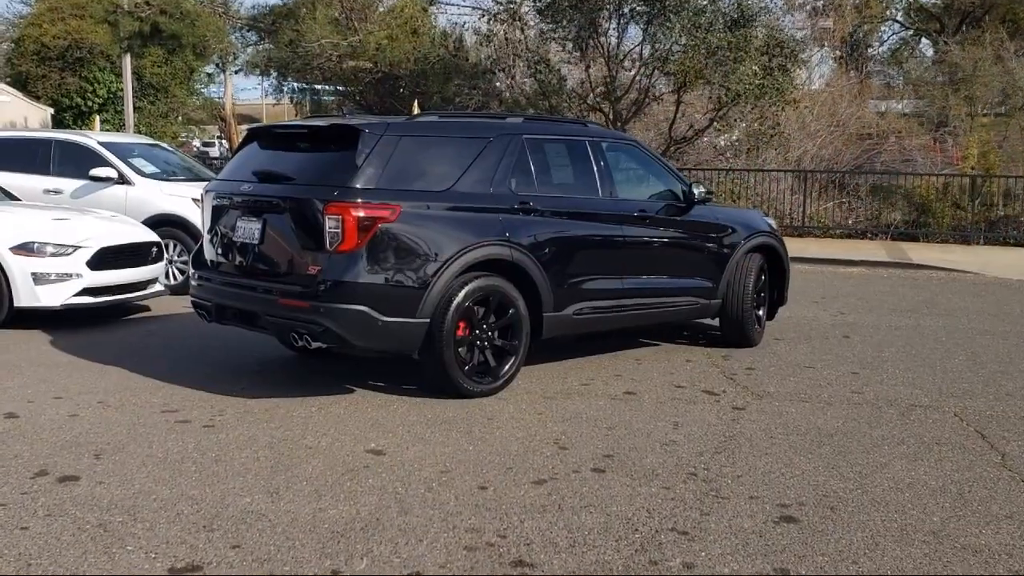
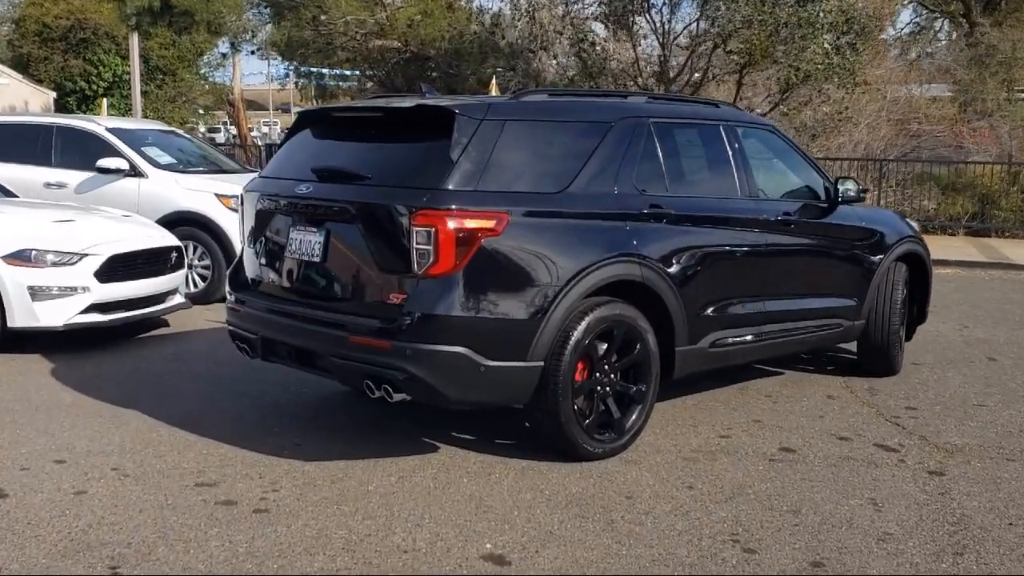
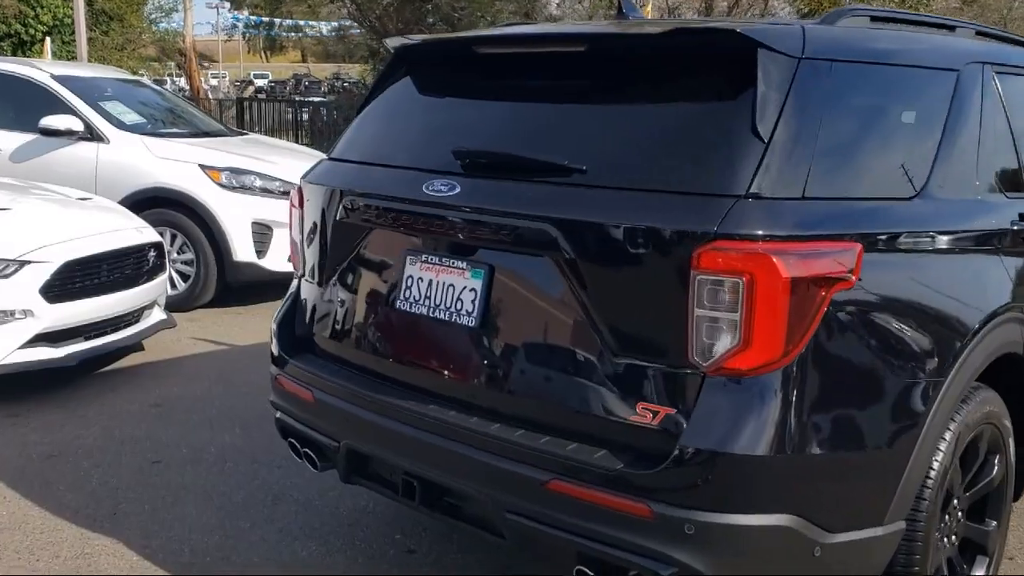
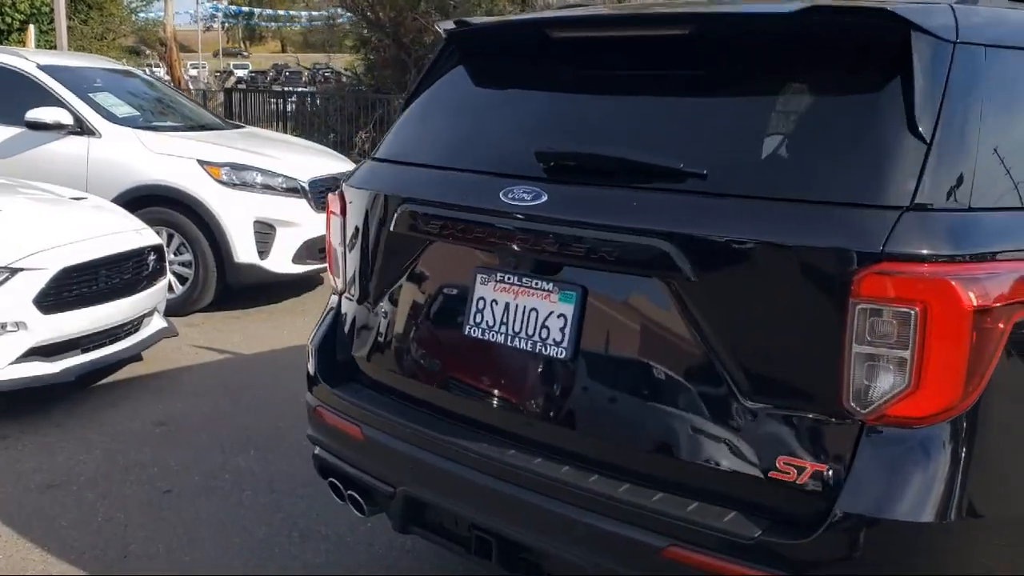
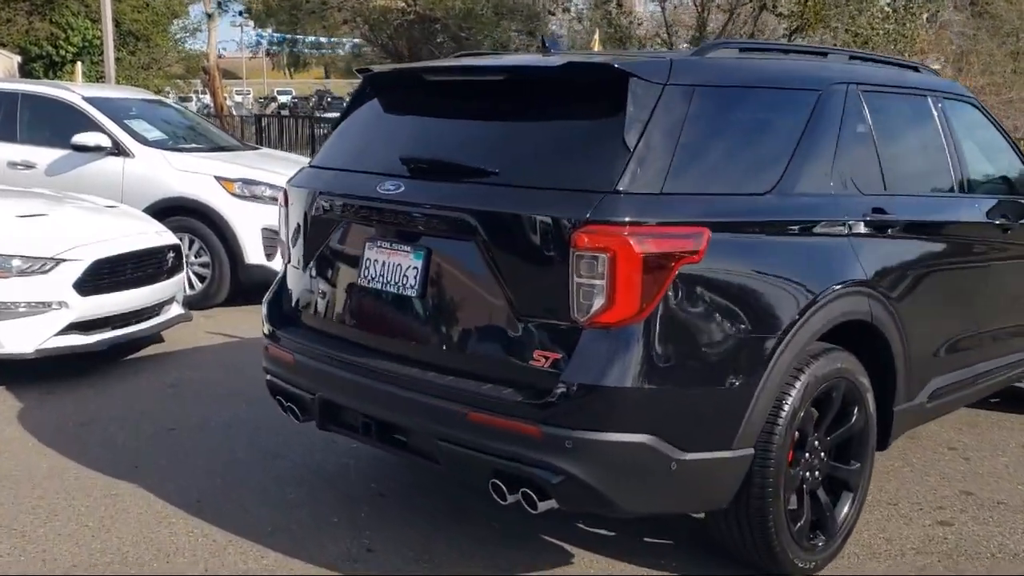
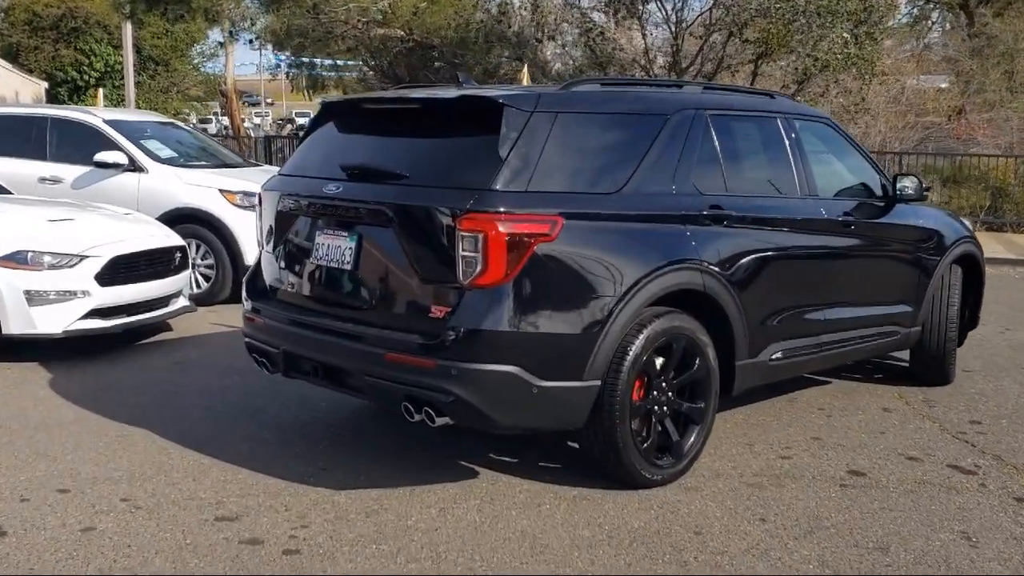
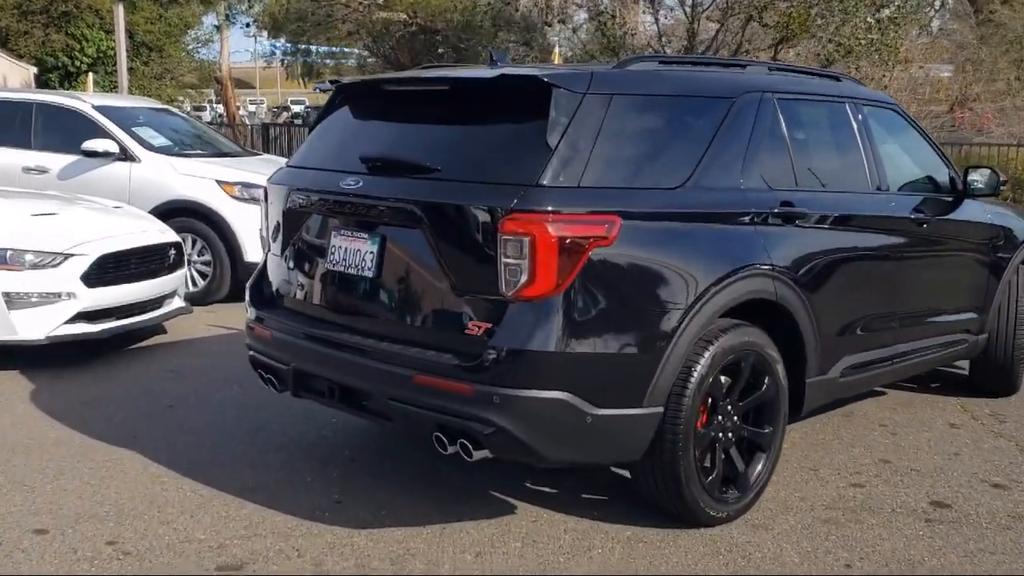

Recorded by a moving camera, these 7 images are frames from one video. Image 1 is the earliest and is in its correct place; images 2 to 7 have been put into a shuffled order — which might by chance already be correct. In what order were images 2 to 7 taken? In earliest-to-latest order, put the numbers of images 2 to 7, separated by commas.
2, 6, 7, 5, 3, 4
